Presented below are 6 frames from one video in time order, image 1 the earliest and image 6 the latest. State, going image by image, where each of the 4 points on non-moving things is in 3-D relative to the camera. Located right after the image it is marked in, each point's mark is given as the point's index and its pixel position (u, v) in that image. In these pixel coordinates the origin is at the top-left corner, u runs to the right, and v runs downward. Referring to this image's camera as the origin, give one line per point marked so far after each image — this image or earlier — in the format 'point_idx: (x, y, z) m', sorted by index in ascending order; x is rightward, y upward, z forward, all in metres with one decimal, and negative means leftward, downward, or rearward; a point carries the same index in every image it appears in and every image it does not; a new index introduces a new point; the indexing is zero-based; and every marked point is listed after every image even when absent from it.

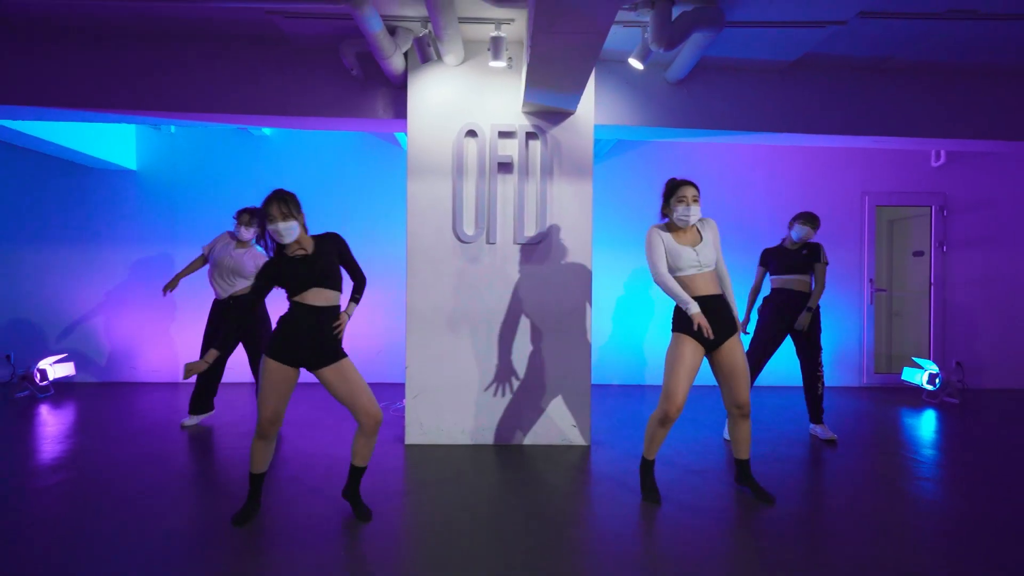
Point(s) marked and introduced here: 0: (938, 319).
0: (+5.0, -0.4, +6.1) m
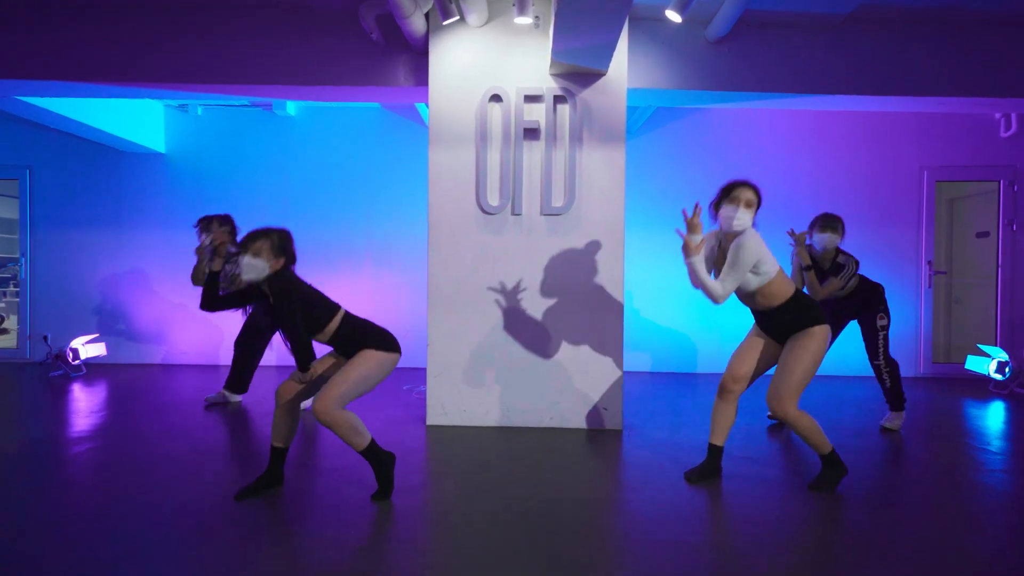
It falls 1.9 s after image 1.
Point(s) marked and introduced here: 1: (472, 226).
0: (+5.3, -0.2, +5.6) m
1: (-0.3, +0.4, +3.7) m
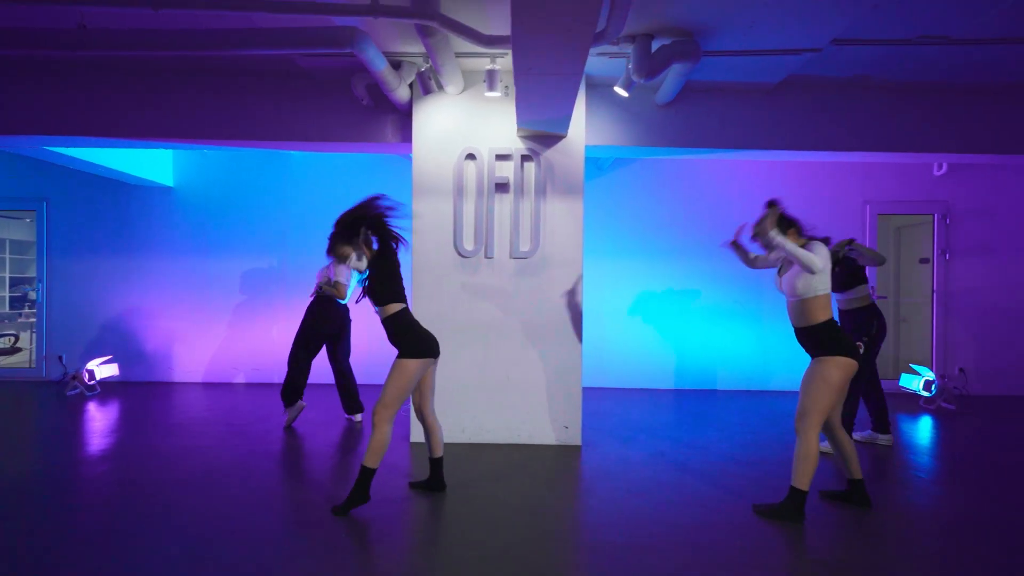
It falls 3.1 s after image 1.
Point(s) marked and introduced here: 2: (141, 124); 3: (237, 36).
0: (+5.1, -0.5, +6.2) m
1: (-0.5, +0.2, +4.2) m
2: (-3.2, +1.4, +4.4) m
3: (-1.7, +1.6, +3.3) m
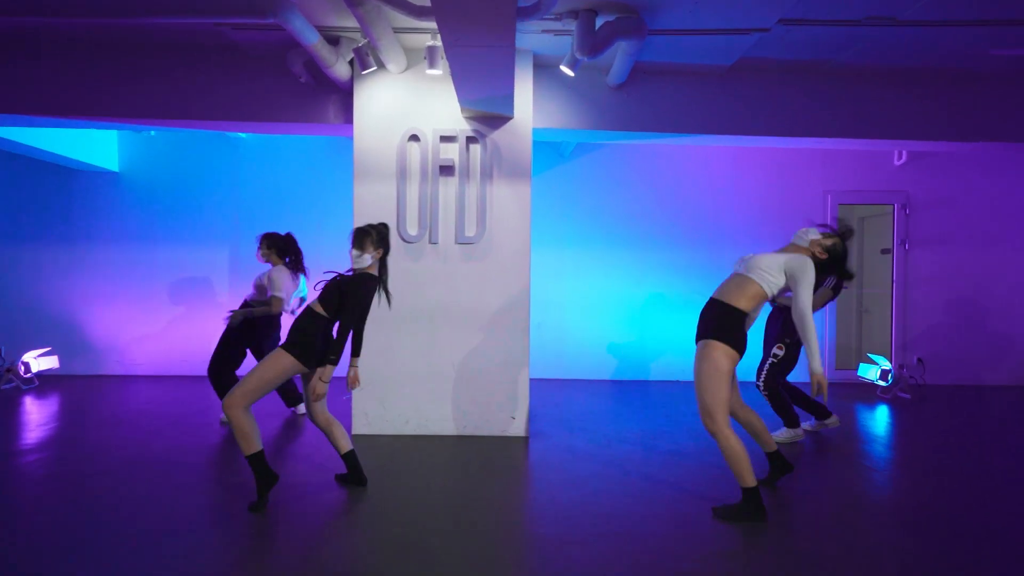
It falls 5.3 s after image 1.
0: (+4.6, -0.3, +6.2) m
1: (-0.9, +0.3, +4.0) m
2: (-3.6, +1.5, +4.2) m
3: (-2.1, +1.7, +3.1) m
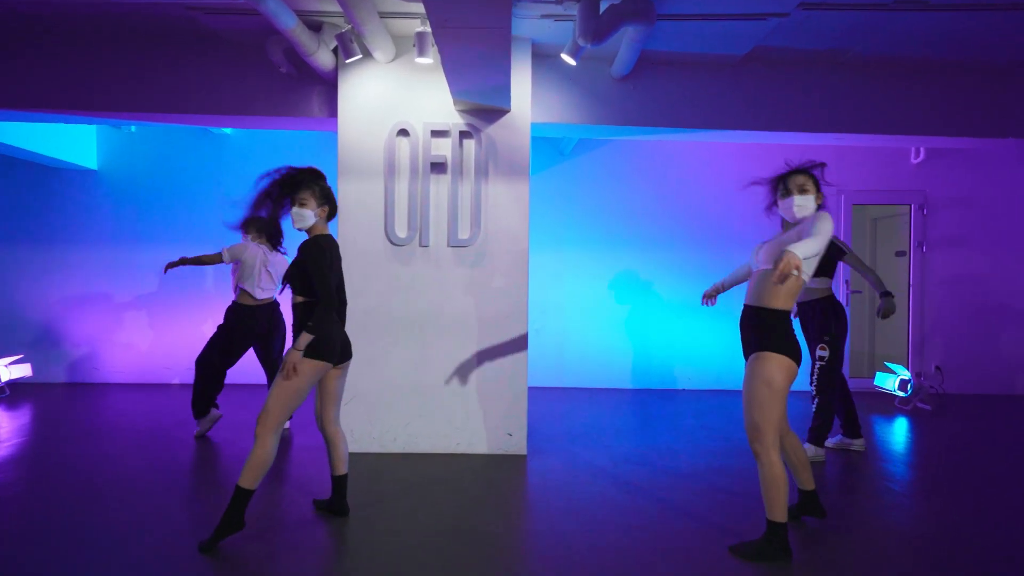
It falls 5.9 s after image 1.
0: (+4.6, -0.4, +5.9) m
1: (-0.9, +0.2, +3.7) m
2: (-3.6, +1.5, +3.9) m
3: (-2.2, +1.6, +2.8) m
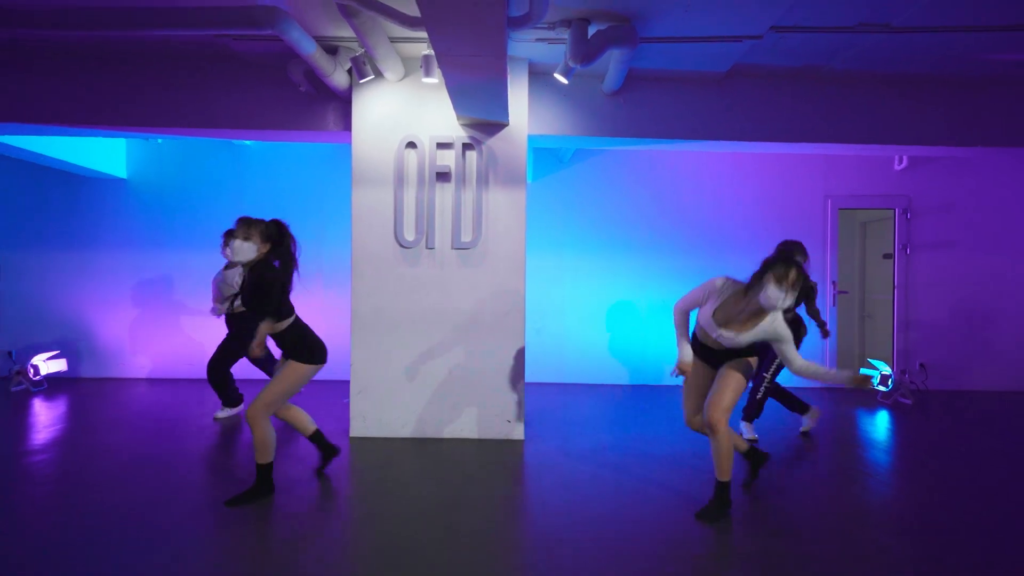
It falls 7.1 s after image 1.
0: (+4.6, -0.4, +6.1) m
1: (-0.9, +0.2, +4.1) m
2: (-3.6, +1.5, +4.3) m
3: (-2.2, +1.7, +3.2) m
